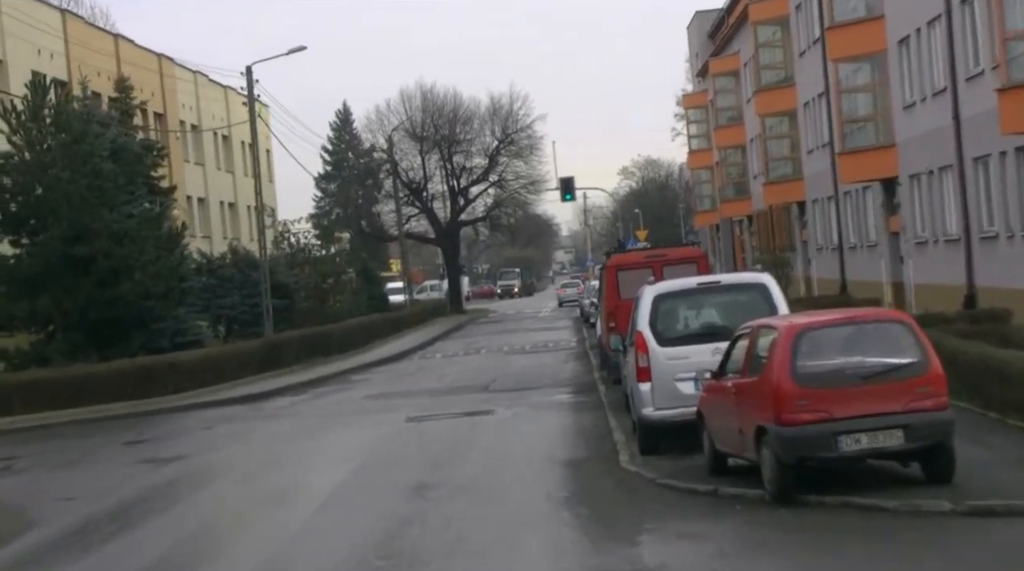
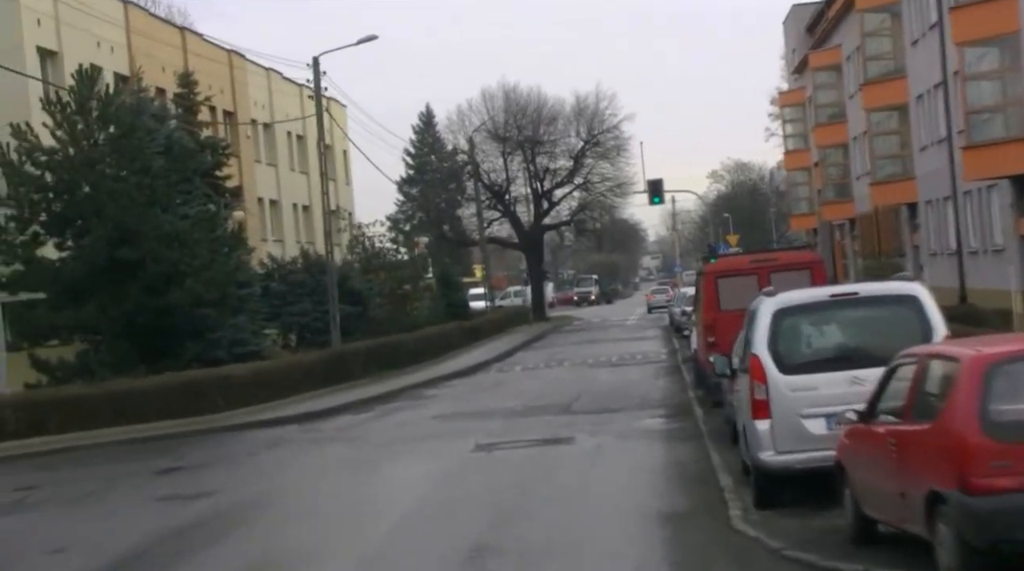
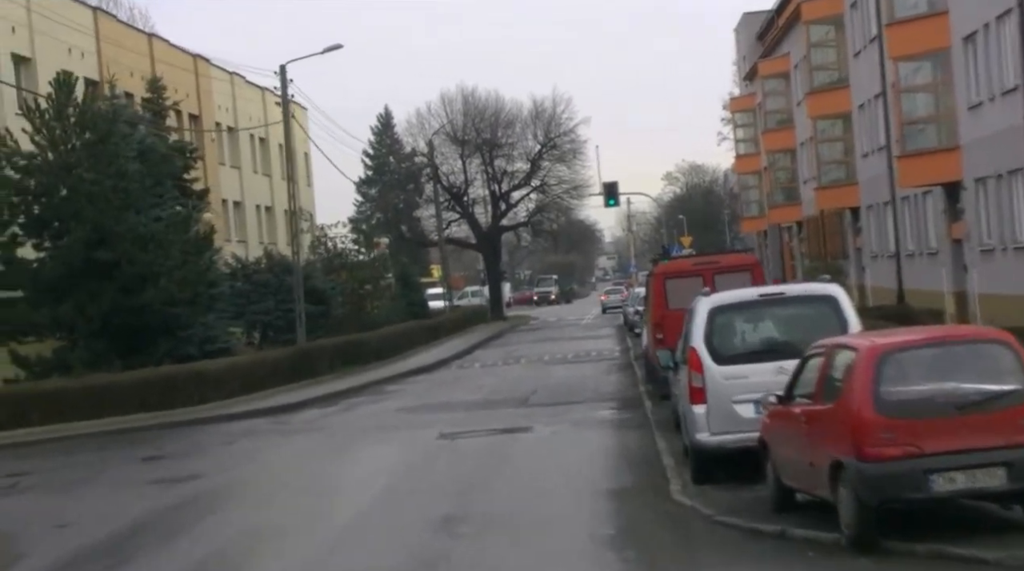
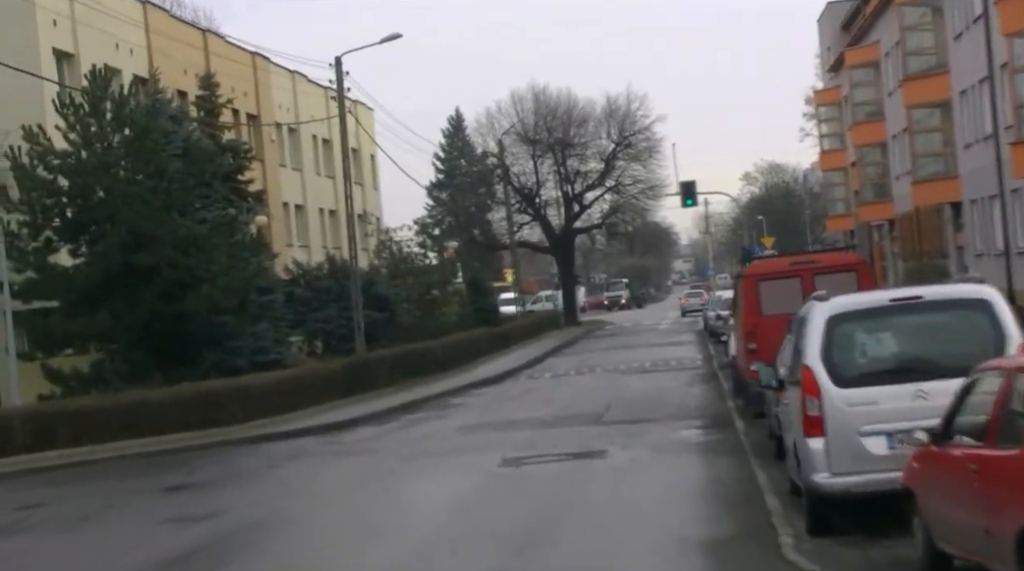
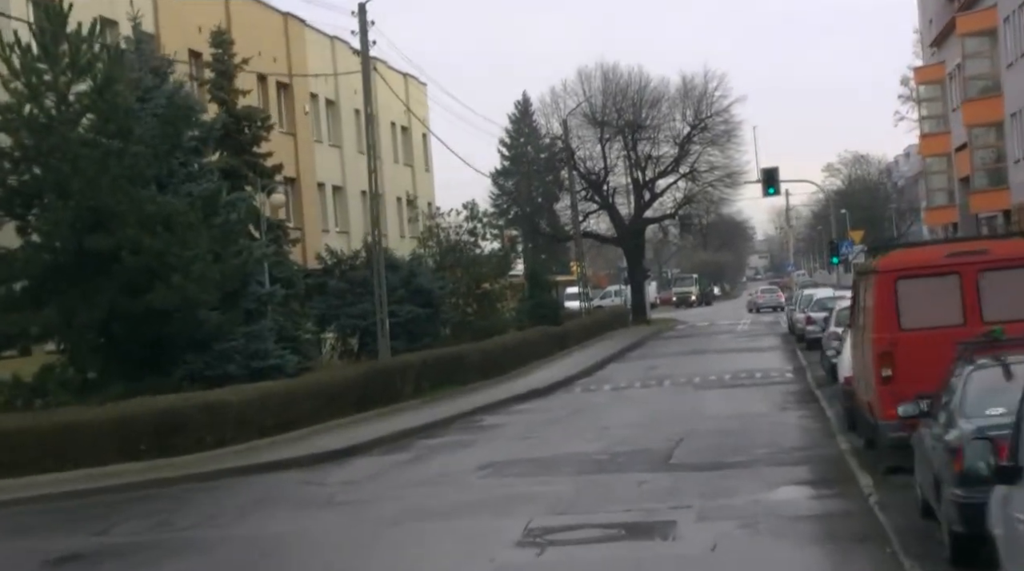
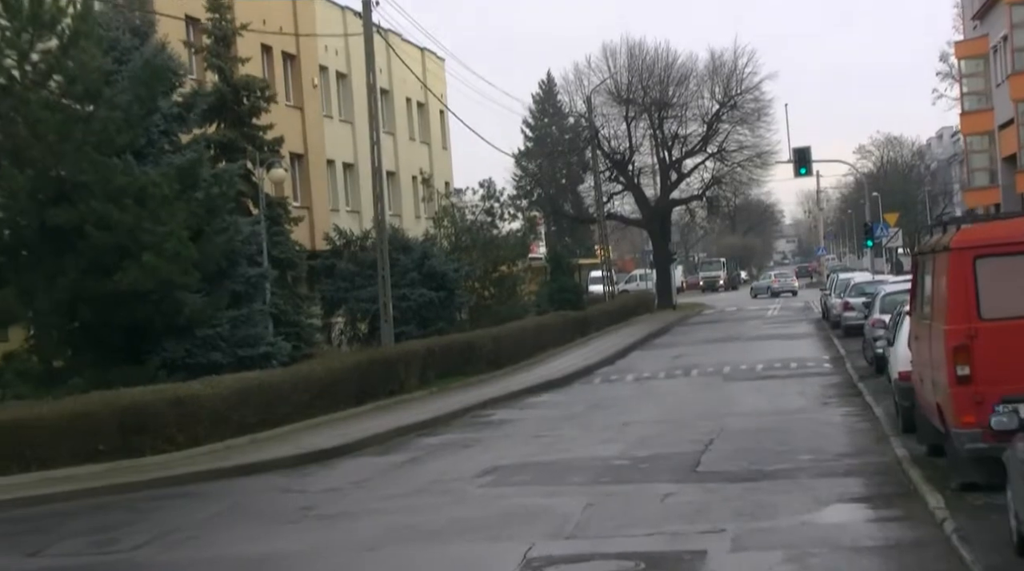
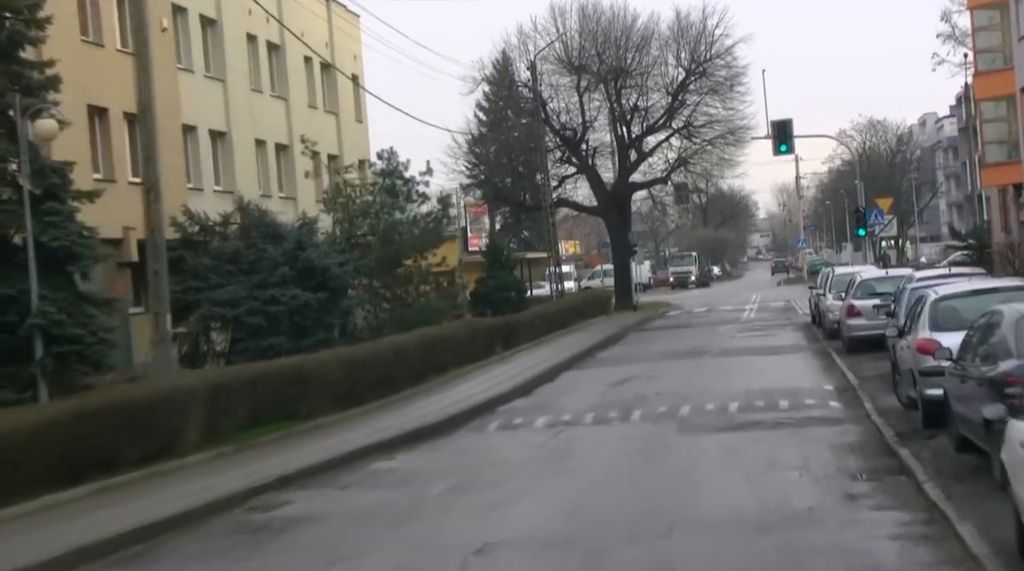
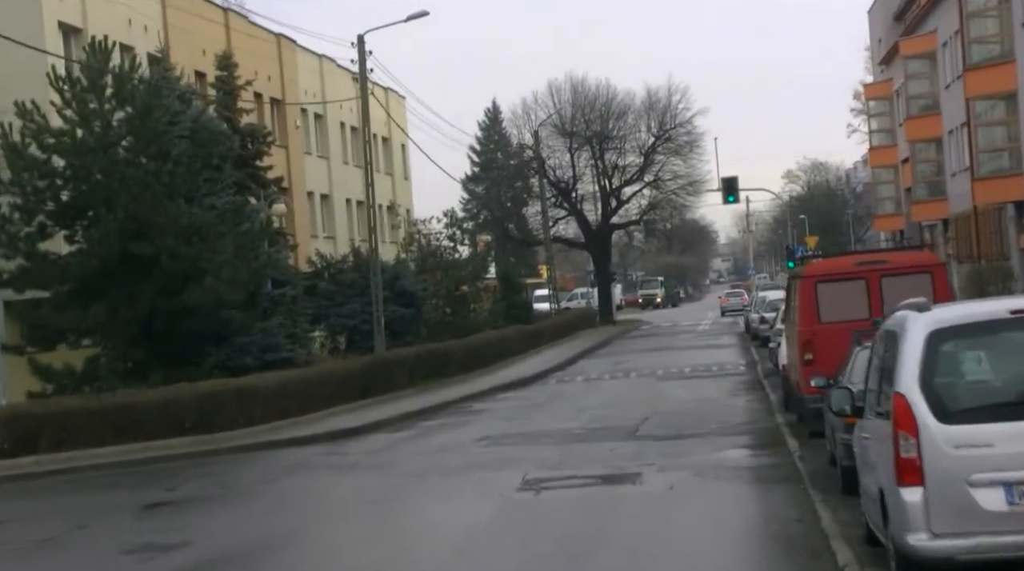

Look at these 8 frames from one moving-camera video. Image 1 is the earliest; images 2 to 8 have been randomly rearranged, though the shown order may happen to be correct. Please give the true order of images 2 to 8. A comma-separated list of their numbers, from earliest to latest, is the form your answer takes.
3, 2, 4, 8, 5, 6, 7
